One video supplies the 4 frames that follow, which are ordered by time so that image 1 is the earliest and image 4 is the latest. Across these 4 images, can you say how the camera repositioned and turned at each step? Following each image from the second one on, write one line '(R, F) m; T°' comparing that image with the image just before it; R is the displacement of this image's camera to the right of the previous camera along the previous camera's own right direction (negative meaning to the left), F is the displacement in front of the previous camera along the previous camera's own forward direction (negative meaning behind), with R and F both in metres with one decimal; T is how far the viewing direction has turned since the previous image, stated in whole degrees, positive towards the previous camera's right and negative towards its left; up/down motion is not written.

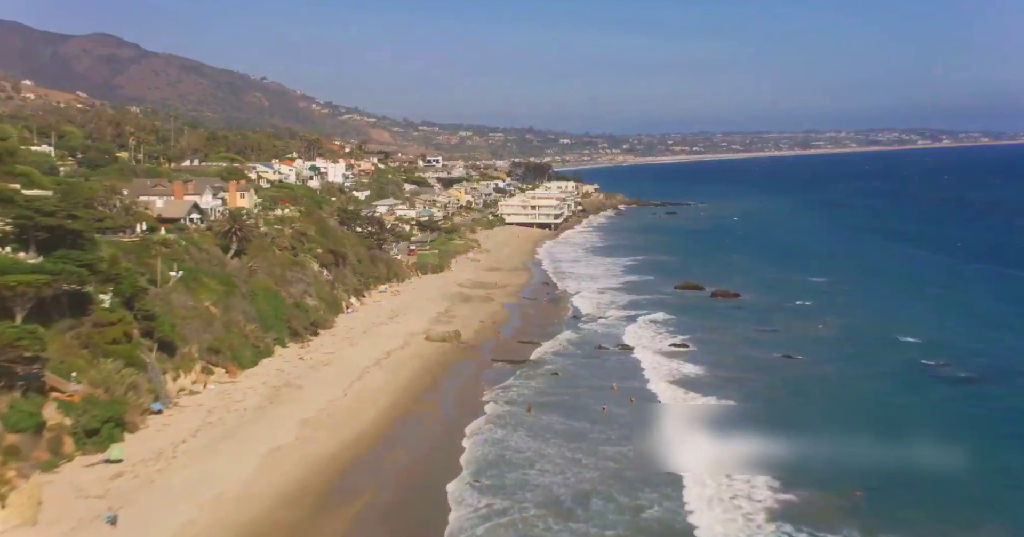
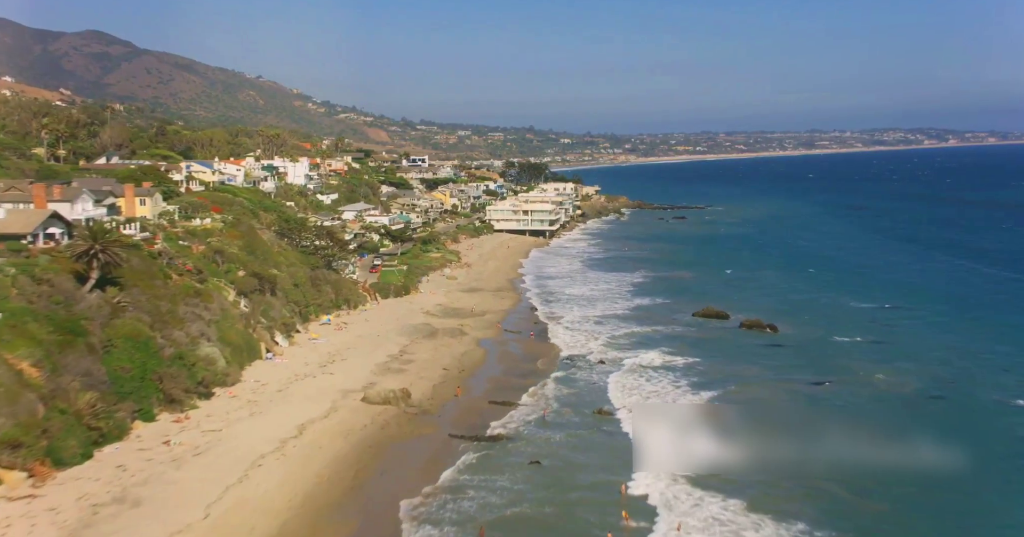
(+1.2, +10.3) m; 0°
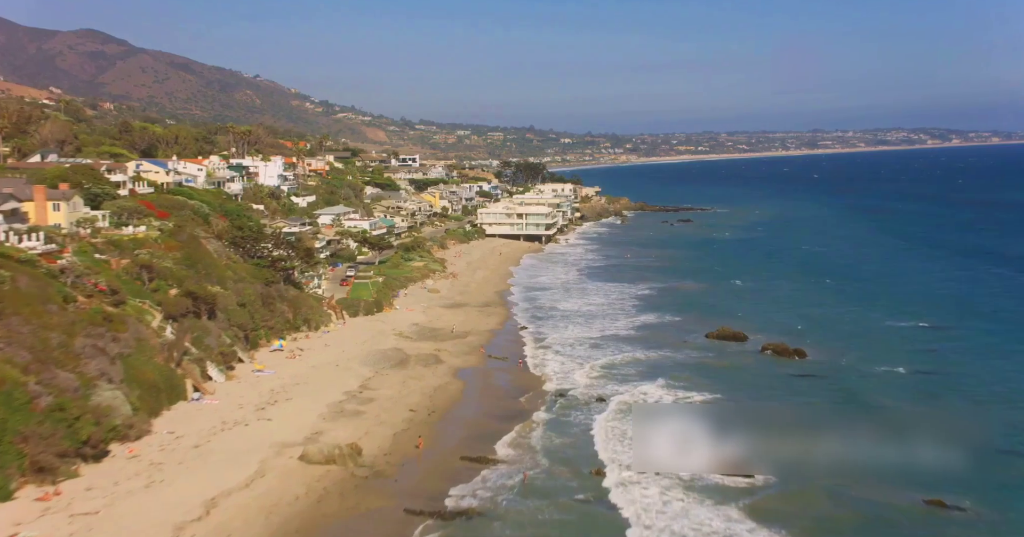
(+0.7, +5.8) m; 0°
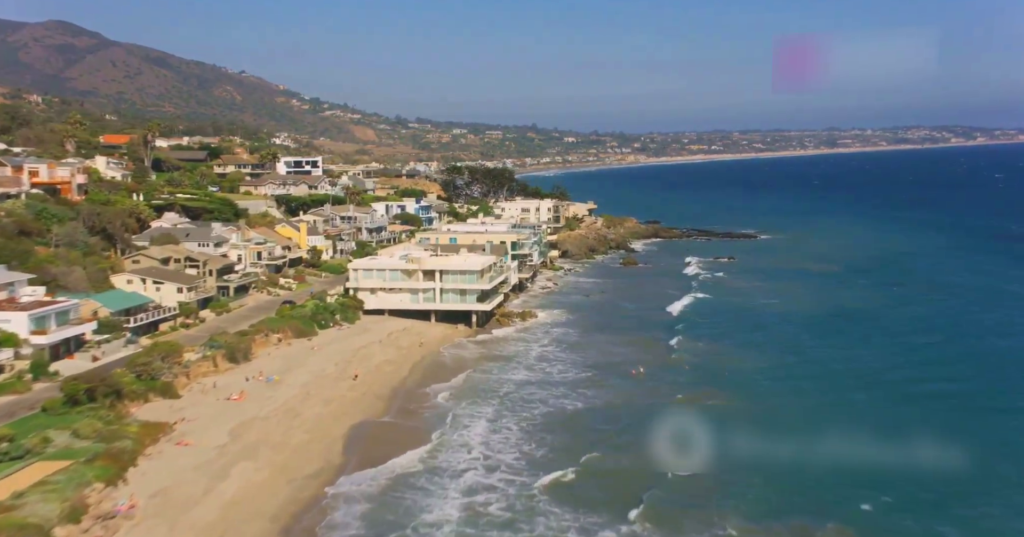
(+5.2, +37.7) m; -1°
